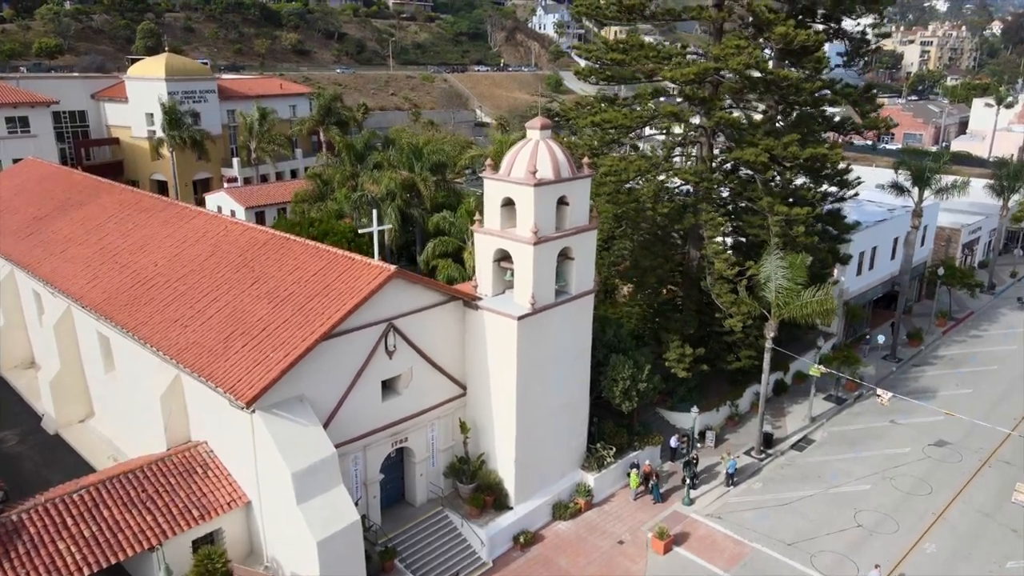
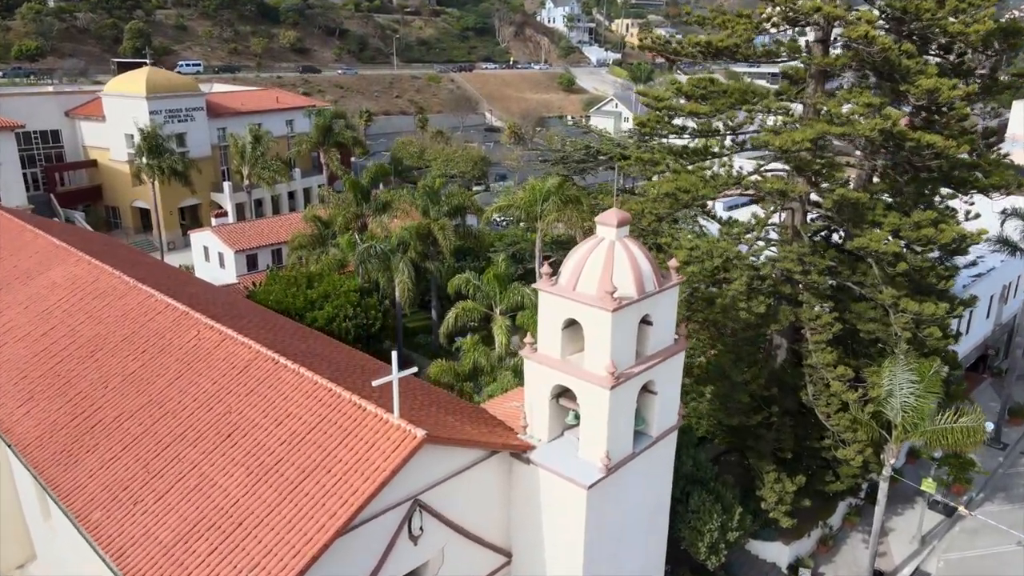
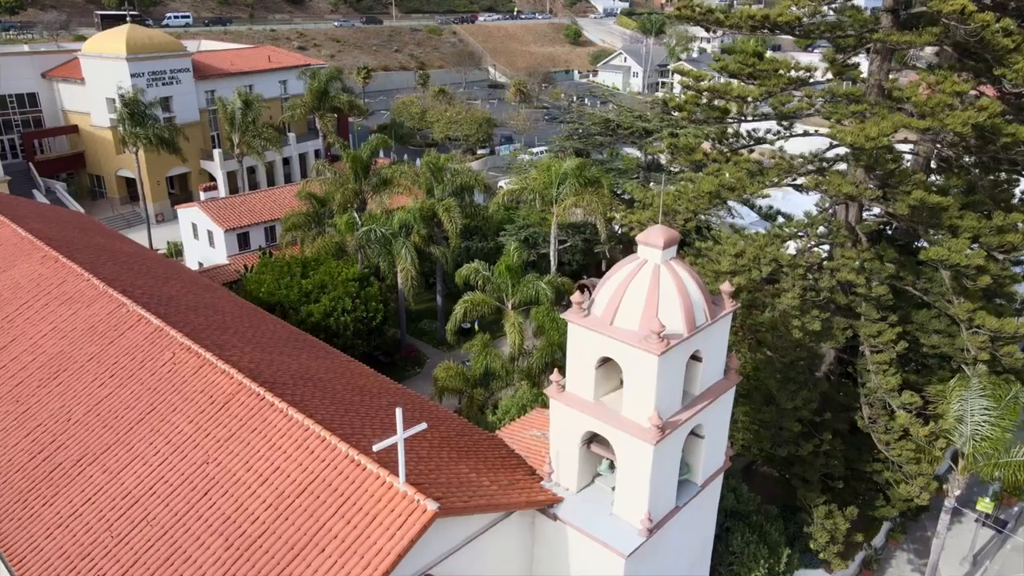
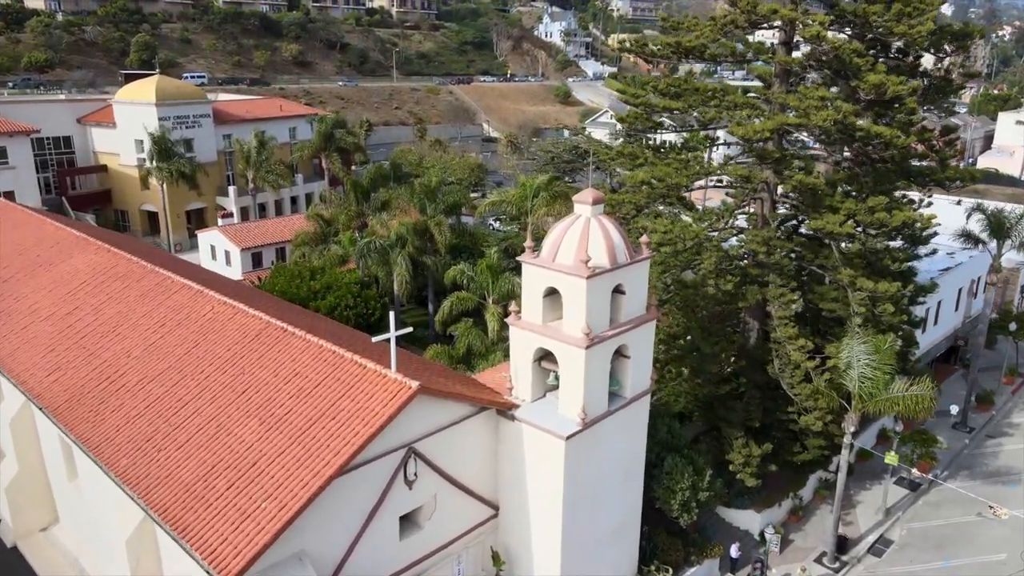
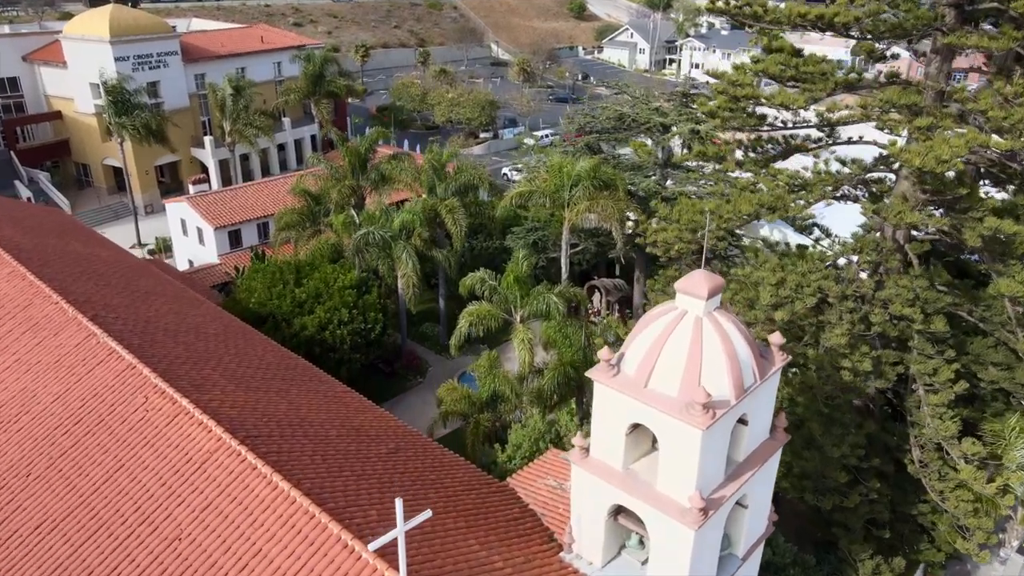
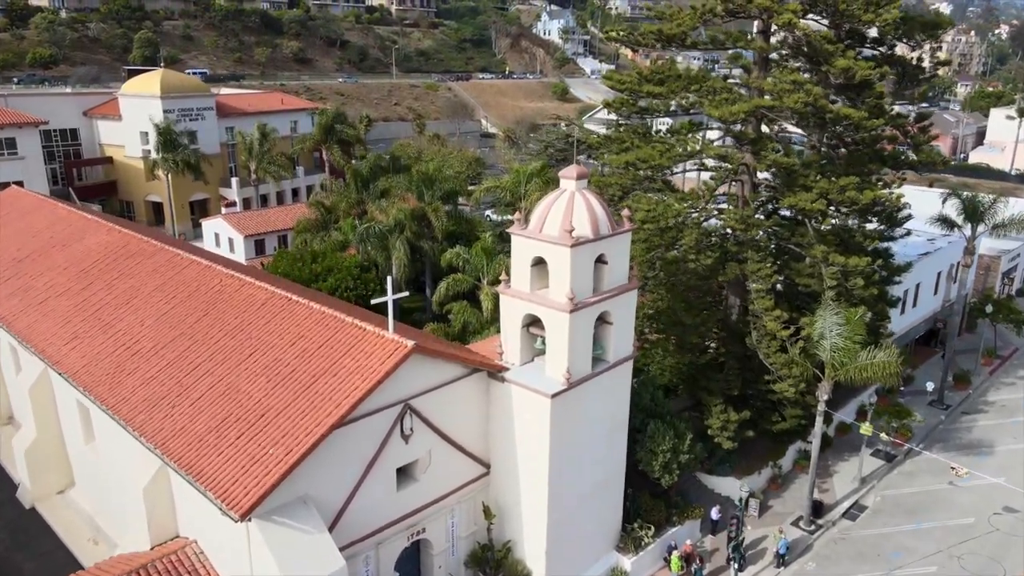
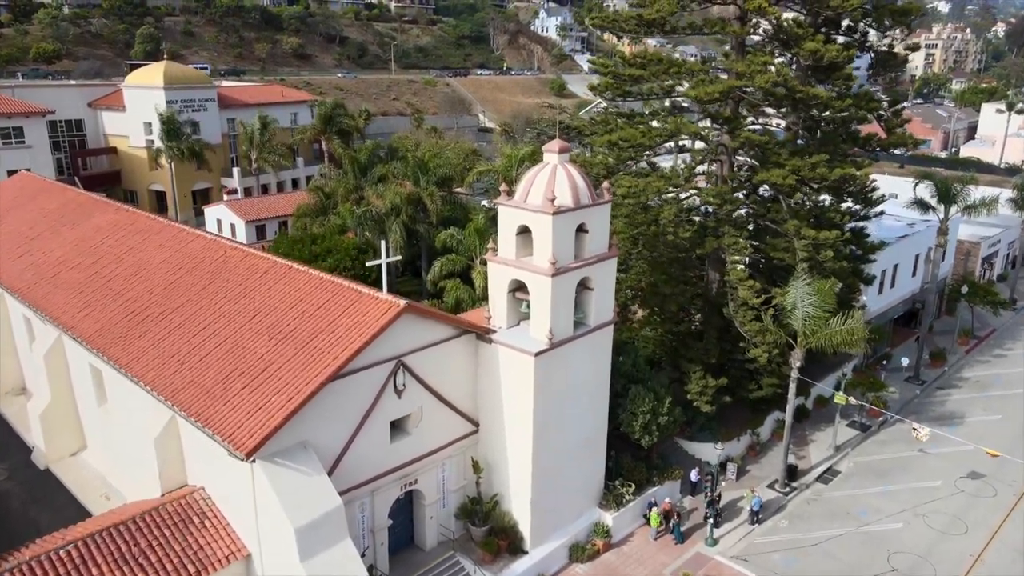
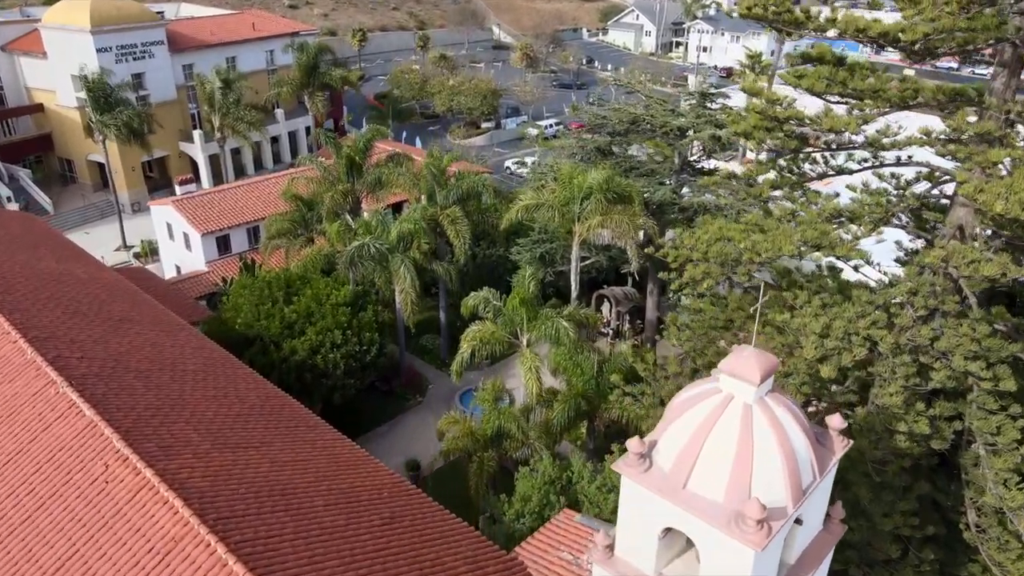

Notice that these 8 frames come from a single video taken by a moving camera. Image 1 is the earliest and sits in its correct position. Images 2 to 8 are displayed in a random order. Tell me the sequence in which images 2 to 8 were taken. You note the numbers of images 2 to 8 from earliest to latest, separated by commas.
7, 6, 4, 2, 3, 5, 8
